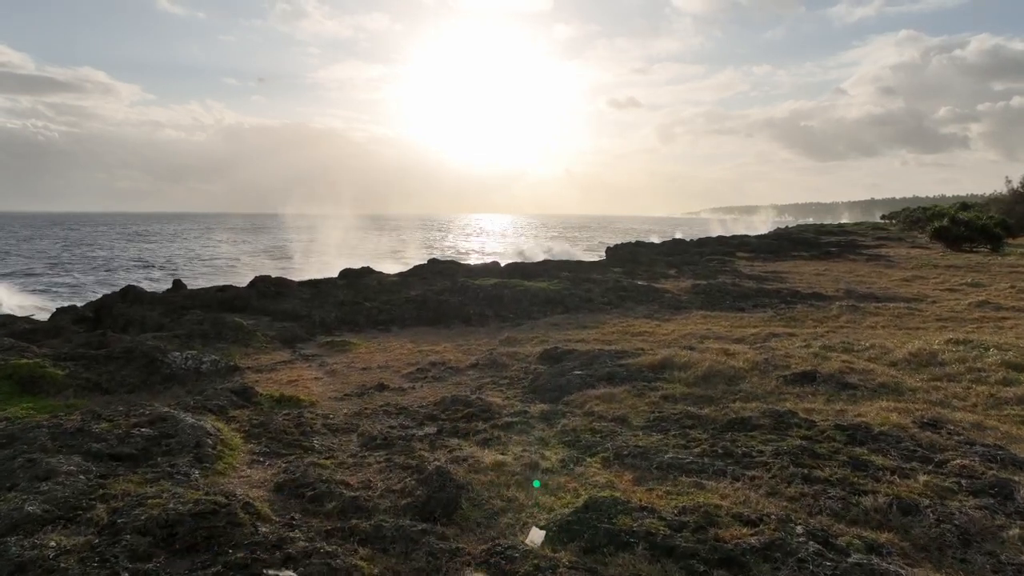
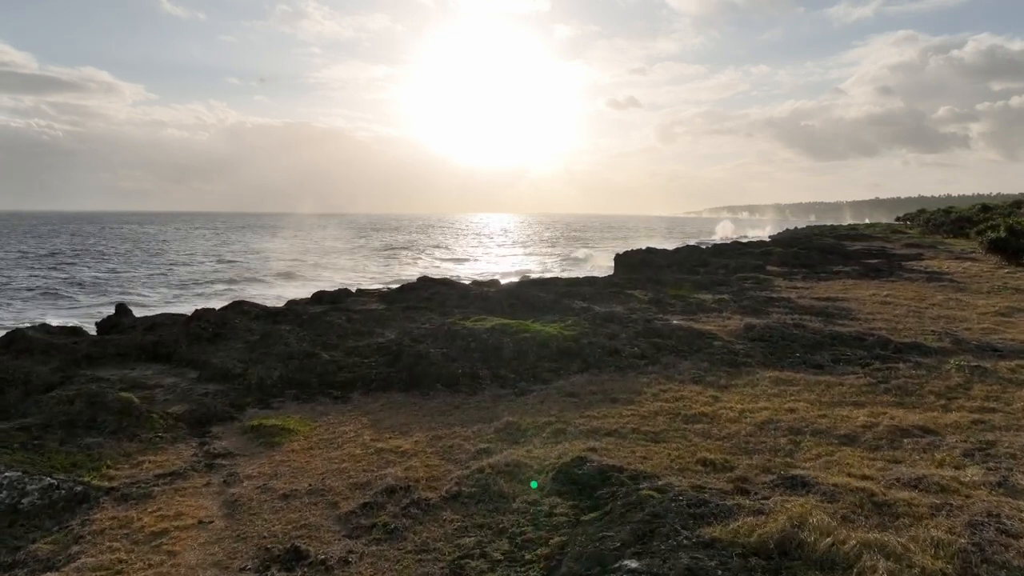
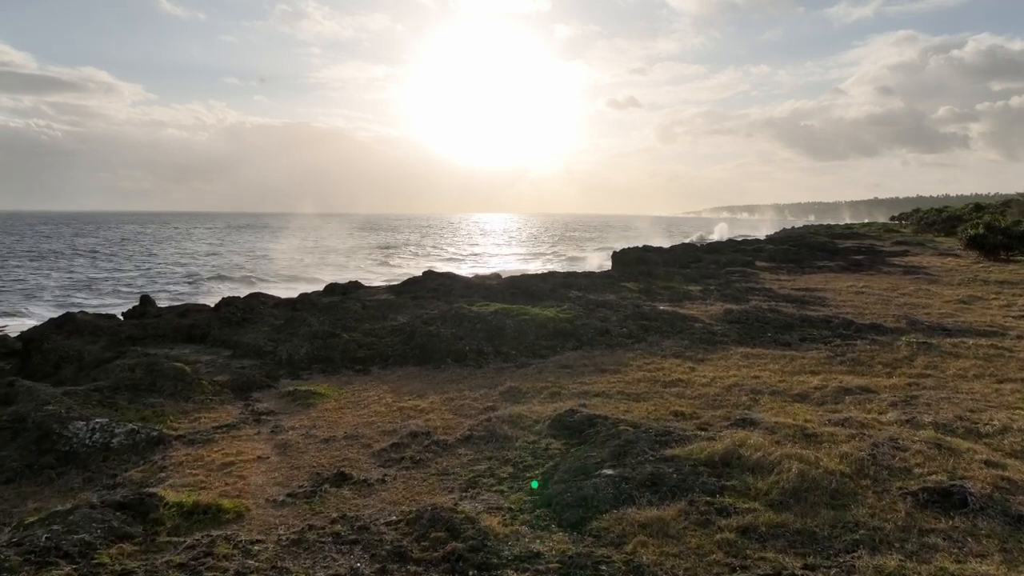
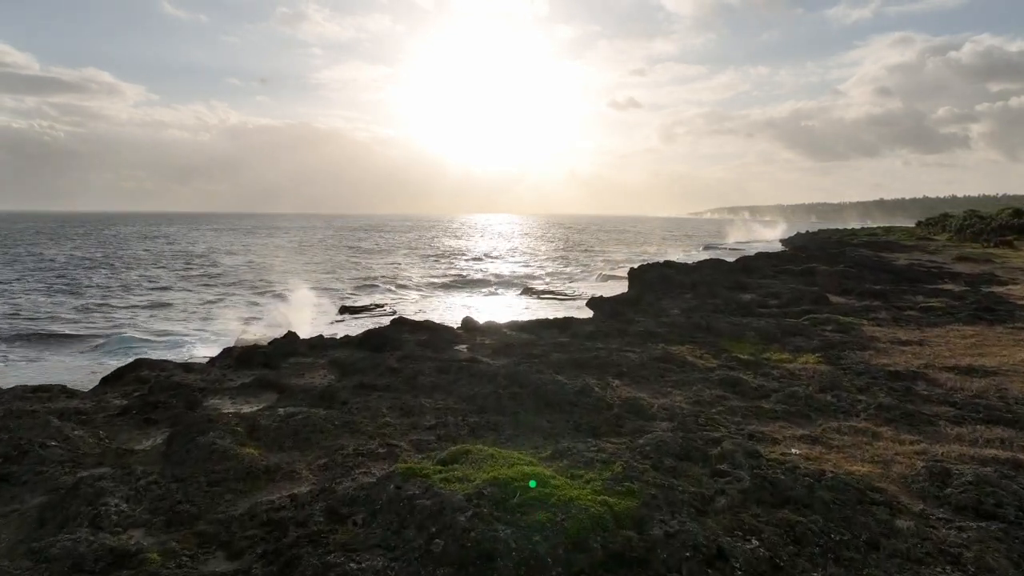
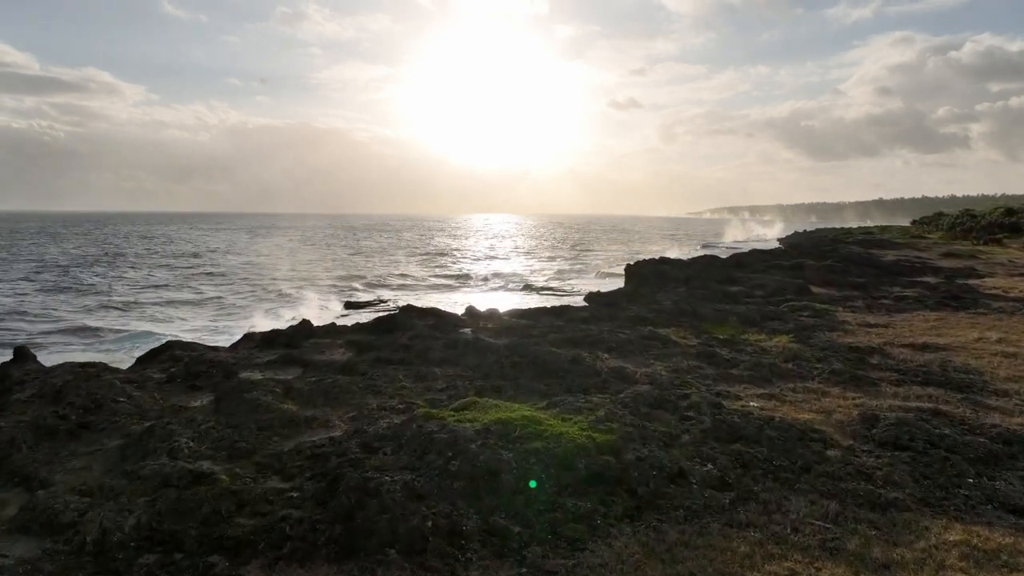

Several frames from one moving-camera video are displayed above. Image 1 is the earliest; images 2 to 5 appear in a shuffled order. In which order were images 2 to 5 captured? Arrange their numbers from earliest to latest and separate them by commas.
3, 2, 5, 4
